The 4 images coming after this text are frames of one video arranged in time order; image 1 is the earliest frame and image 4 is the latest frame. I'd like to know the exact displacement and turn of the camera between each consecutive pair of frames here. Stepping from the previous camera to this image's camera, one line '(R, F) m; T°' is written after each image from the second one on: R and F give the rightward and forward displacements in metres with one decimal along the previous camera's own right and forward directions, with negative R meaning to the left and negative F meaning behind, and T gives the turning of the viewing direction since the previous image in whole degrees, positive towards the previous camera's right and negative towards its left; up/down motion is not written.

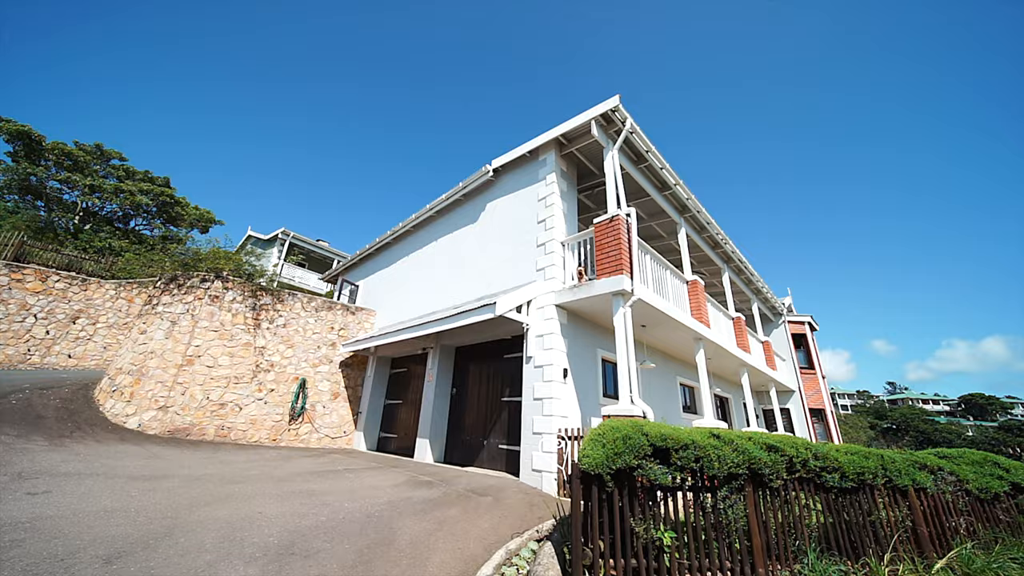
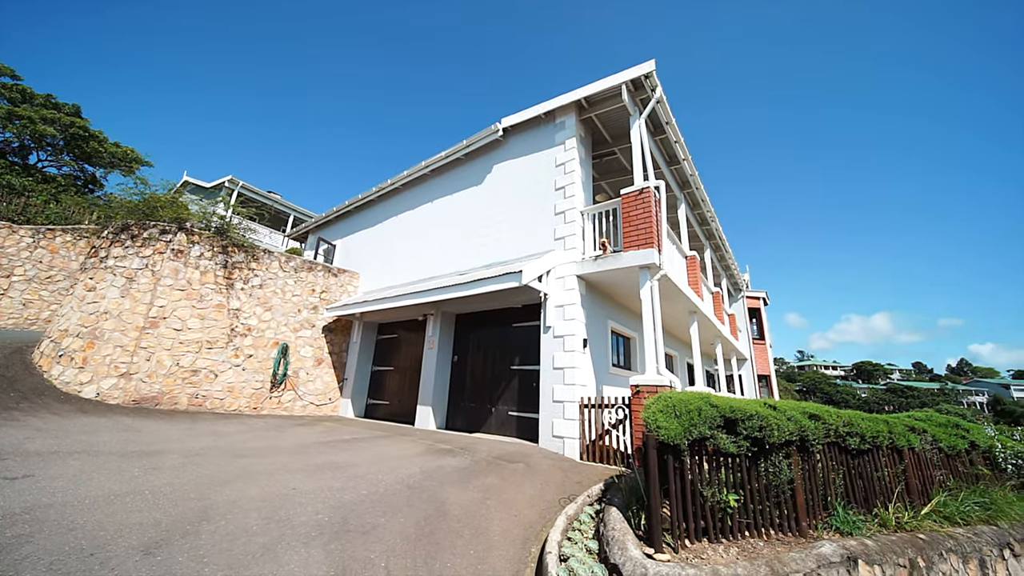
(-1.2, +0.3) m; +7°
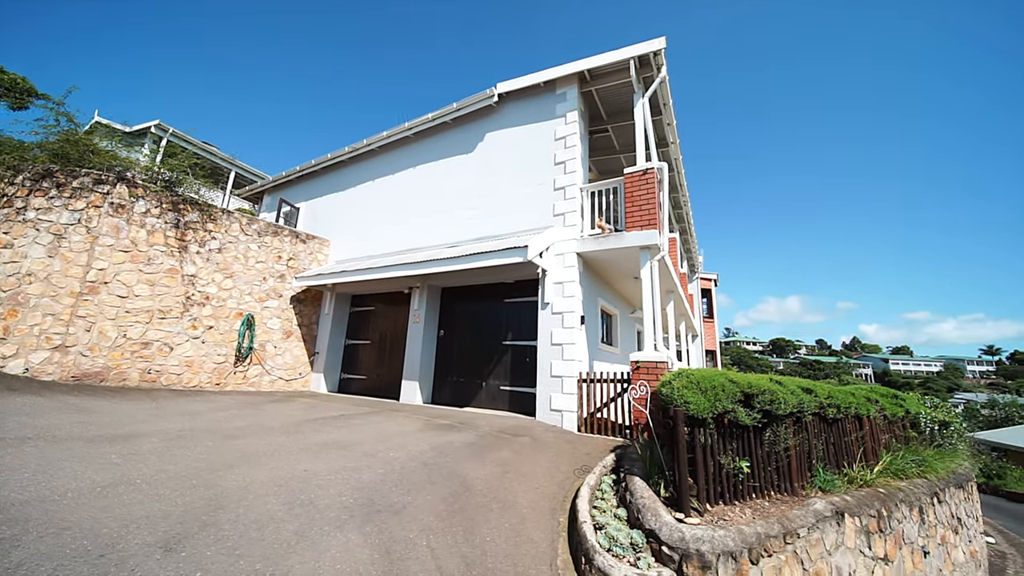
(-0.9, +0.2) m; +7°
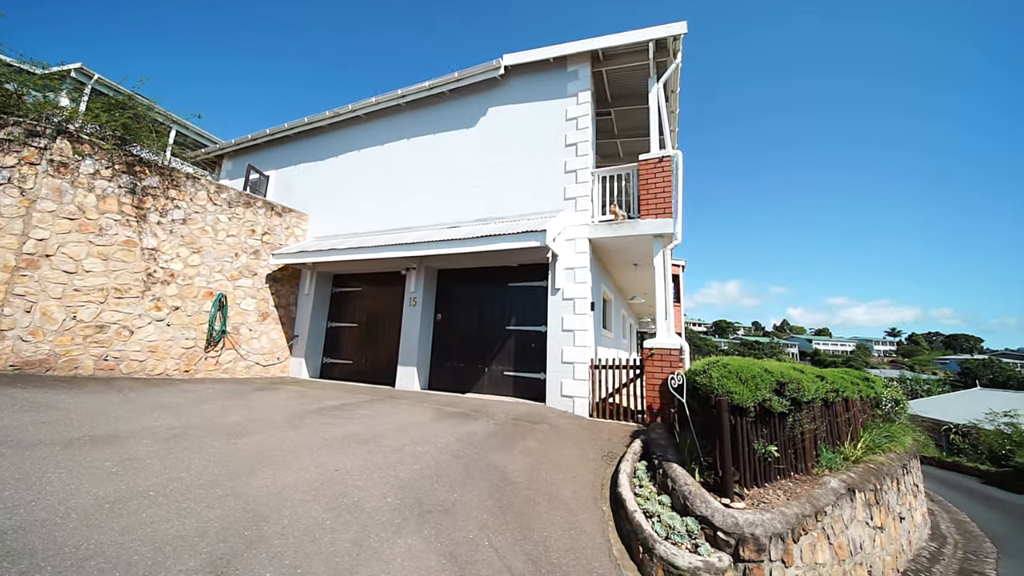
(-0.9, +0.3) m; +6°
